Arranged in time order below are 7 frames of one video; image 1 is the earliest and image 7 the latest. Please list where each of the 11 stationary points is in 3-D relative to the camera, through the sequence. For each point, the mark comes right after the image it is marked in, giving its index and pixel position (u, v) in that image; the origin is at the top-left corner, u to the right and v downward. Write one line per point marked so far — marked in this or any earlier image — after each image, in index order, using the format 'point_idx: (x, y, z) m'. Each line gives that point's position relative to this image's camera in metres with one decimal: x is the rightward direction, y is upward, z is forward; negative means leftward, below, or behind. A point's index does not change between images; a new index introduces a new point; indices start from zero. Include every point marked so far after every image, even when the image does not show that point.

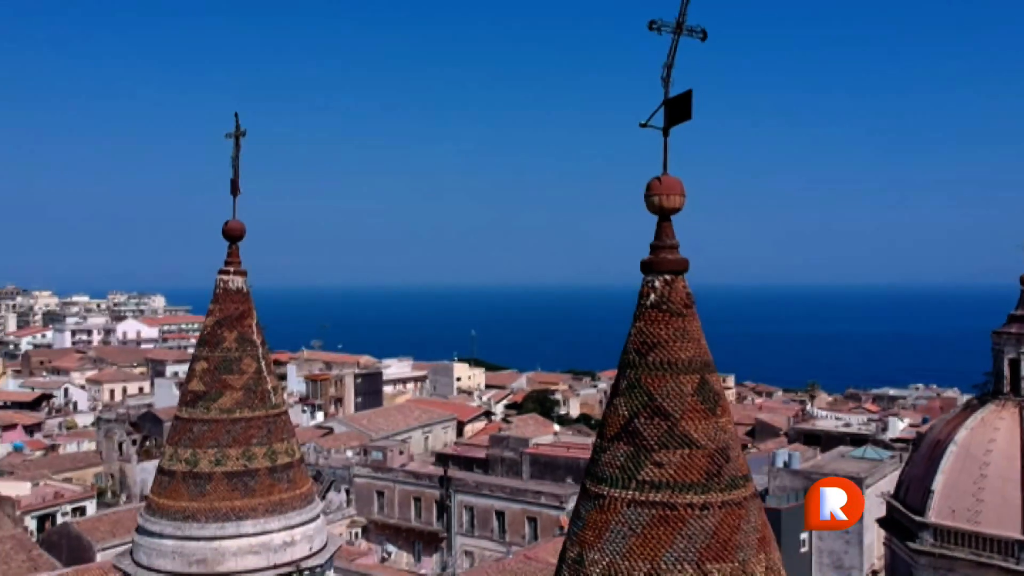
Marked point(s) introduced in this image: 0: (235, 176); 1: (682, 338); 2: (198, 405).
0: (-3.0, +1.2, +11.1) m
1: (+1.1, -0.3, +6.4) m
2: (-3.3, -1.2, +10.8) m
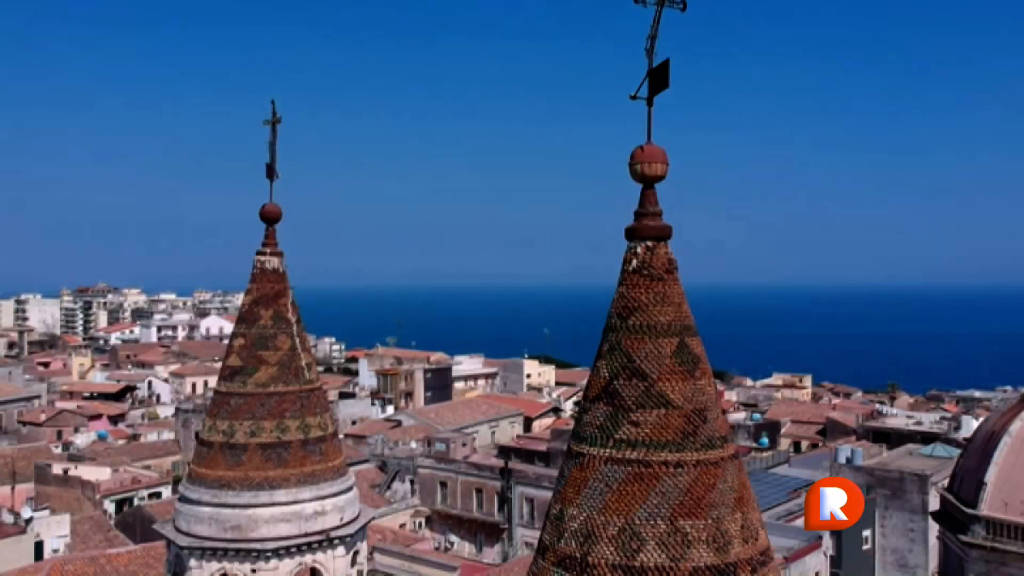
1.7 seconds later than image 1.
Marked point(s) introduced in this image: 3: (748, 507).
0: (-2.7, +1.4, +11.6) m
1: (+1.0, -0.1, +6.6) m
2: (-3.1, -1.0, +11.3) m
3: (+1.5, -1.4, +6.5) m
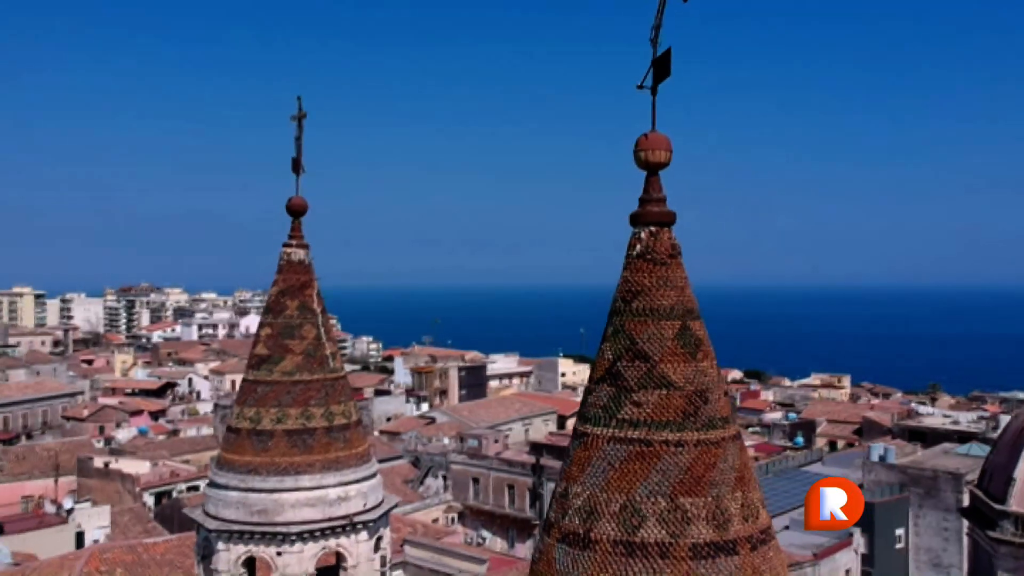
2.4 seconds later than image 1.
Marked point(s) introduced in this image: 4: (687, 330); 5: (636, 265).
0: (-2.5, +1.5, +11.9) m
1: (+1.0, 0.0, +6.8) m
2: (-2.9, -0.9, +11.7) m
3: (+1.5, -1.3, +6.6) m
4: (+1.2, -0.3, +6.7) m
5: (+0.8, +0.2, +6.9) m
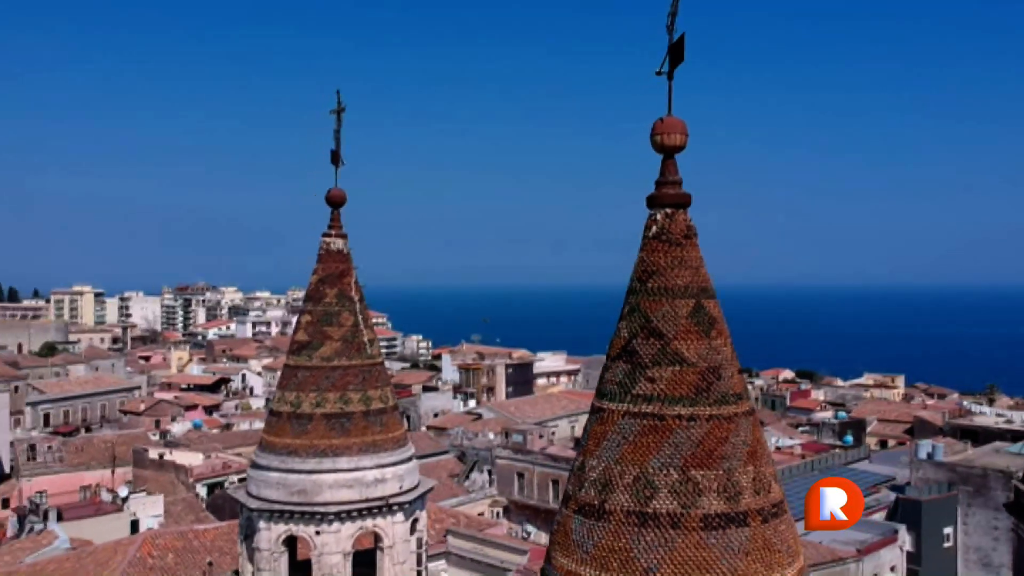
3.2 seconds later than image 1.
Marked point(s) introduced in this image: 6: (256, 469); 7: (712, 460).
0: (-2.1, +1.7, +12.2) m
1: (+1.1, +0.2, +7.0) m
2: (-2.5, -0.8, +12.0) m
3: (+1.7, -1.2, +6.8) m
4: (+1.3, -0.1, +6.9) m
5: (+1.0, +0.3, +7.1) m
6: (-3.0, -2.1, +11.8) m
7: (+1.3, -1.1, +6.6) m
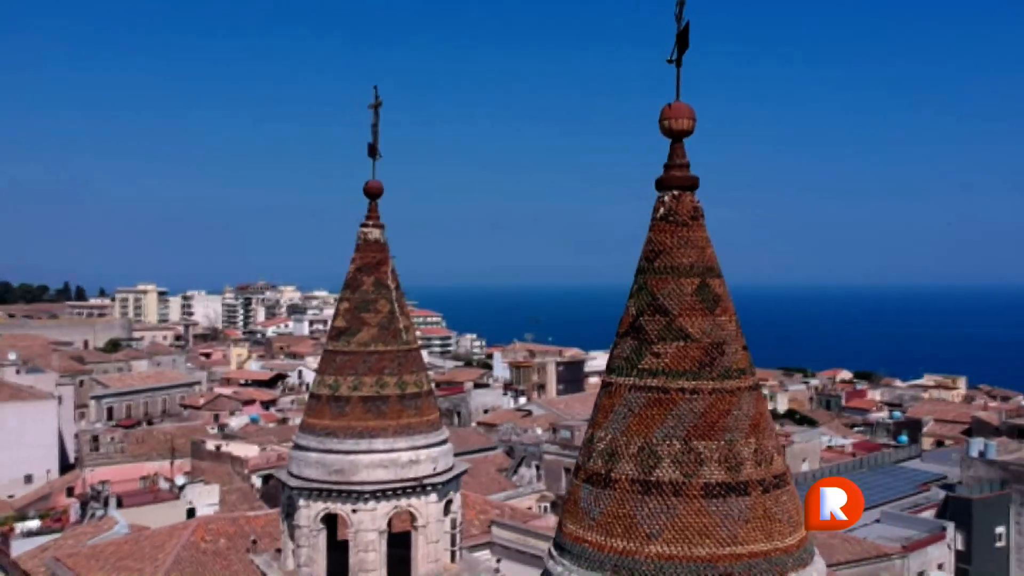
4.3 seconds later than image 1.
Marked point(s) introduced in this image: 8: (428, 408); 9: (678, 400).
0: (-1.7, +1.8, +12.7) m
1: (+1.2, +0.3, +7.2) m
2: (-2.1, -0.6, +12.5) m
3: (+1.7, -1.0, +7.0) m
4: (+1.4, 0.0, +7.2) m
5: (+1.1, +0.4, +7.3) m
6: (-2.6, -2.0, +12.3) m
7: (+1.4, -1.0, +6.9) m
8: (-1.0, -1.5, +12.6) m
9: (+1.1, -0.8, +6.9) m
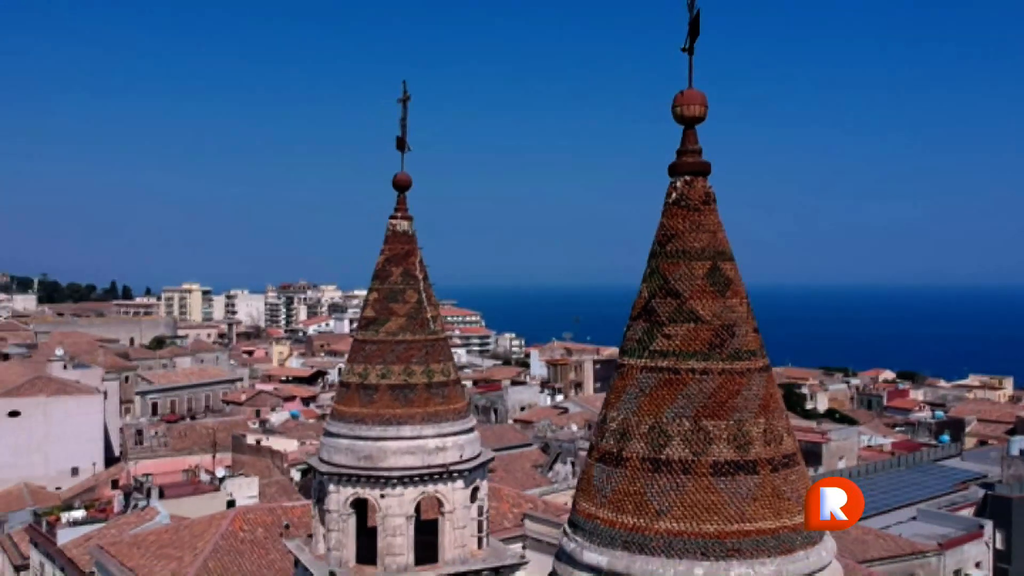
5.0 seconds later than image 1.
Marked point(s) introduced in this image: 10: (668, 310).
0: (-1.4, +1.9, +12.9) m
1: (+1.3, +0.4, +7.4) m
2: (-1.8, -0.5, +12.8) m
3: (+1.8, -0.9, +7.2) m
4: (+1.5, +0.1, +7.3) m
5: (+1.2, +0.6, +7.5) m
6: (-2.3, -1.8, +12.6) m
7: (+1.5, -0.8, +7.0) m
8: (-0.7, -1.4, +12.8) m
9: (+1.2, -0.6, +7.1) m
10: (+1.1, -0.2, +7.3) m
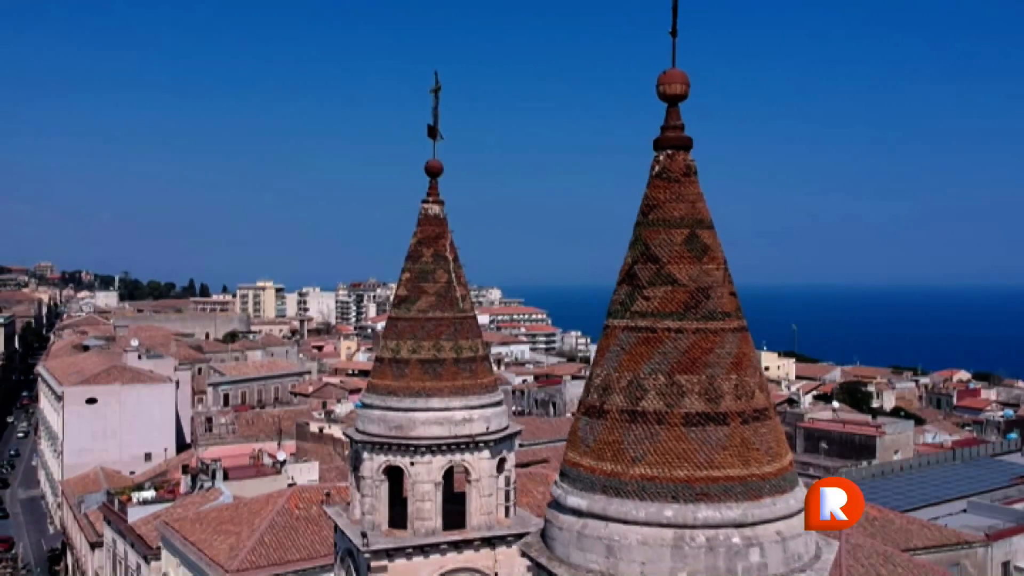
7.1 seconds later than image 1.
0: (-1.0, +2.2, +13.6) m
1: (+1.3, +0.7, +7.9) m
2: (-1.4, -0.2, +13.5) m
3: (+1.7, -0.6, +7.6) m
4: (+1.4, +0.4, +7.8) m
5: (+1.1, +0.8, +8.0) m
6: (-2.0, -1.6, +13.4) m
7: (+1.4, -0.6, +7.5) m
8: (-0.4, -1.1, +13.5) m
9: (+1.1, -0.4, +7.6) m
10: (+1.0, +0.1, +7.8) m
